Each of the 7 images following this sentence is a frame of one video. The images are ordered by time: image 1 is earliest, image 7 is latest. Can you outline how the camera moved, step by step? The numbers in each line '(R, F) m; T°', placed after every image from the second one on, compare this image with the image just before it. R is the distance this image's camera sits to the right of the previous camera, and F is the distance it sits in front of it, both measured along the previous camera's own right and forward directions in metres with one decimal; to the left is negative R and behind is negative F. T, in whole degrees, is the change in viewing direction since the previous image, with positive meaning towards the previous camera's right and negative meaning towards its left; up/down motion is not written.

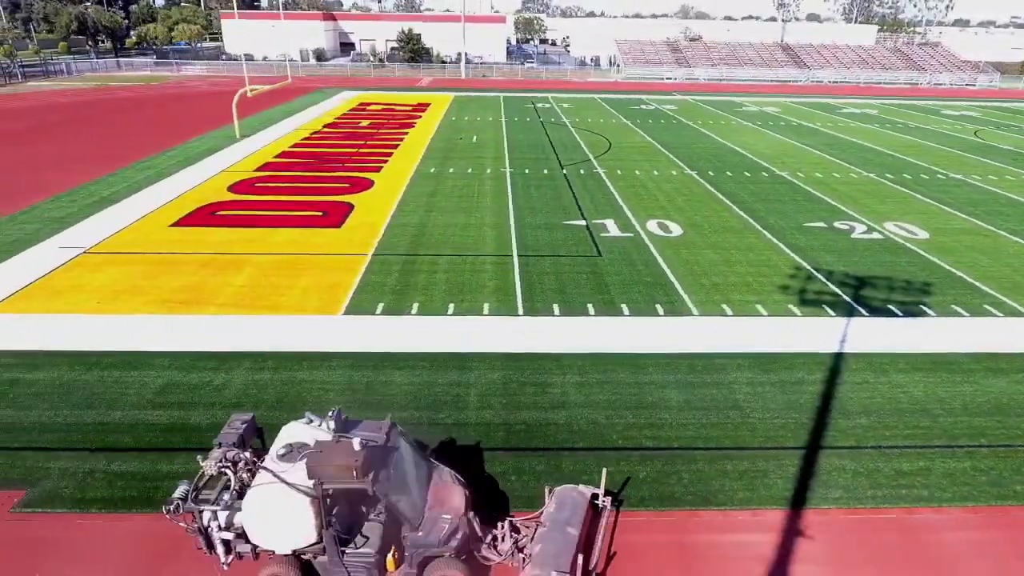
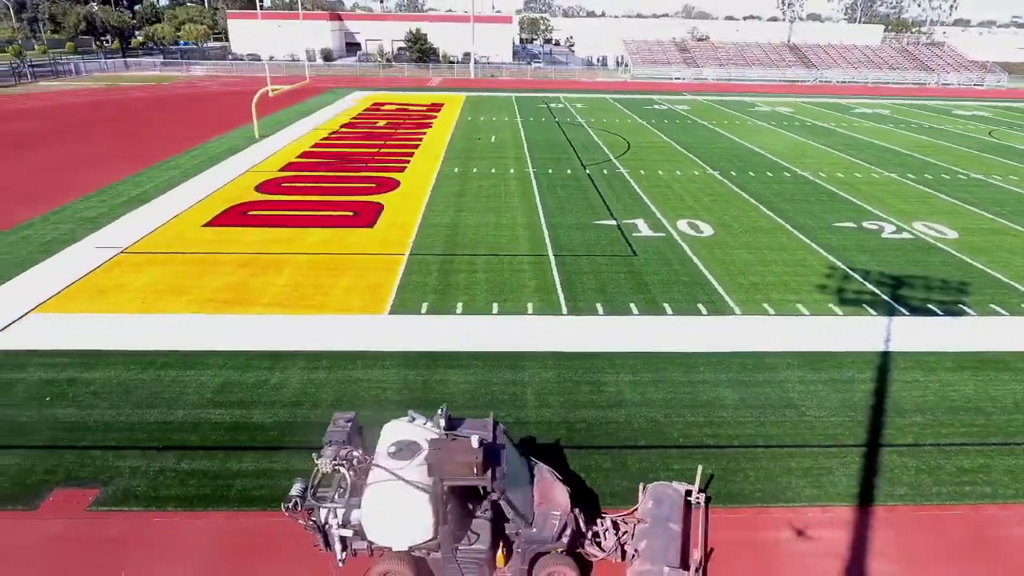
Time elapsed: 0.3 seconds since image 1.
(-0.6, 0.0) m; 0°
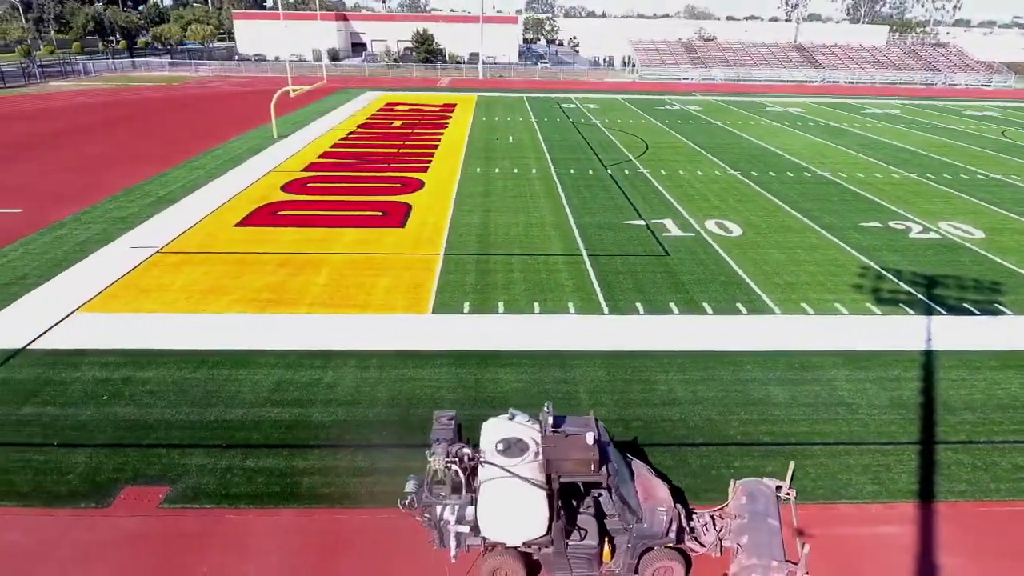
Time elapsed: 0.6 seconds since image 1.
(-0.6, 0.0) m; 0°
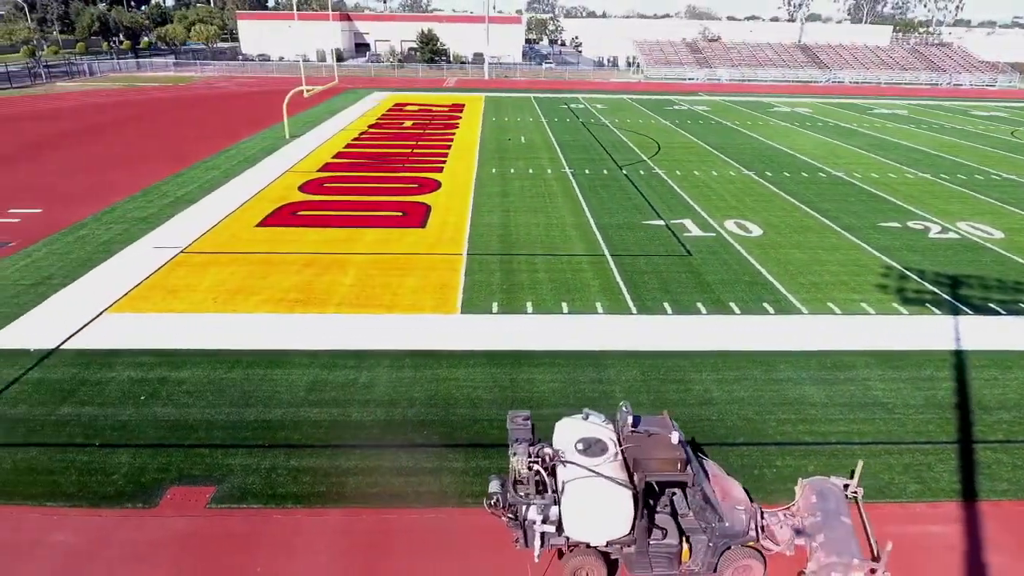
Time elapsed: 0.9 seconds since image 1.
(-0.4, 0.0) m; 0°
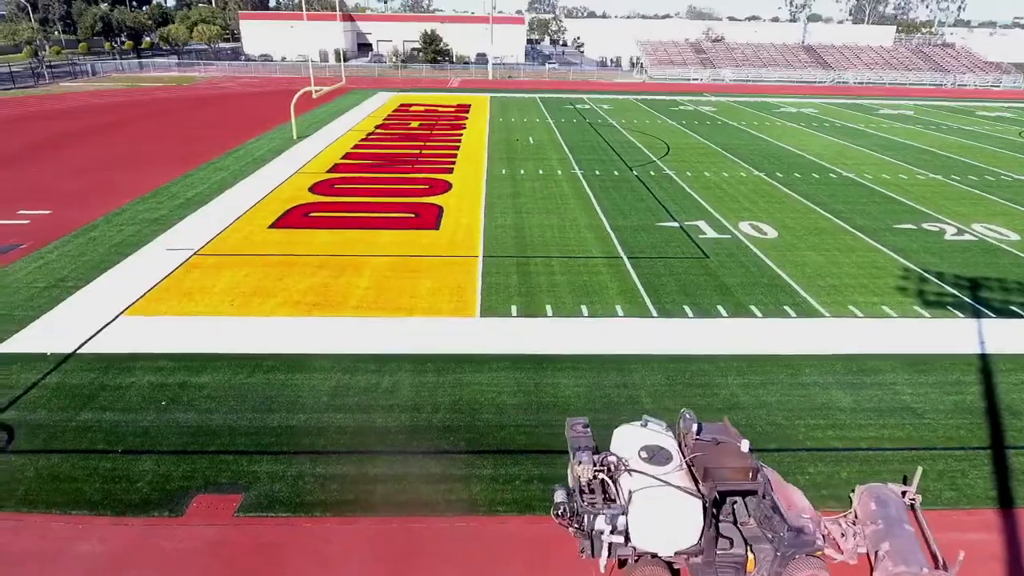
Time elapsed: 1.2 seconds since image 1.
(-0.3, +0.1) m; 0°
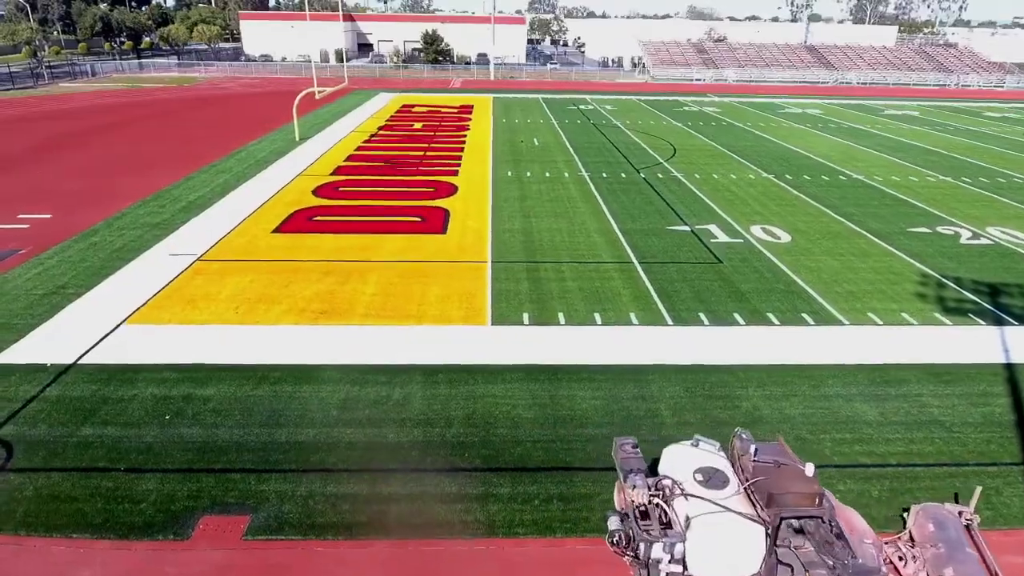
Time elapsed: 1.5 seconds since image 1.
(-0.2, +0.2) m; 0°
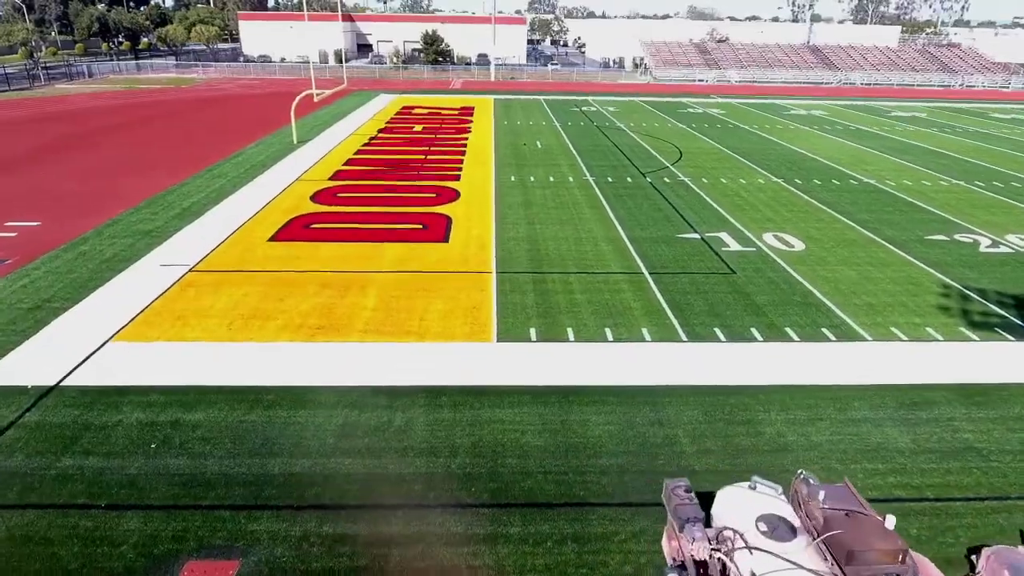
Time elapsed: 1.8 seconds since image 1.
(-0.1, +0.4) m; 0°
